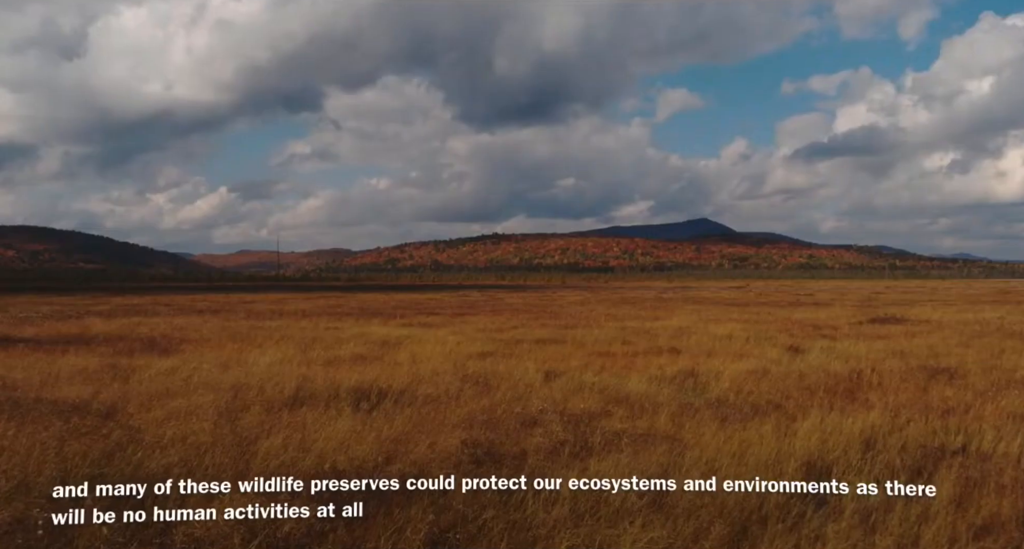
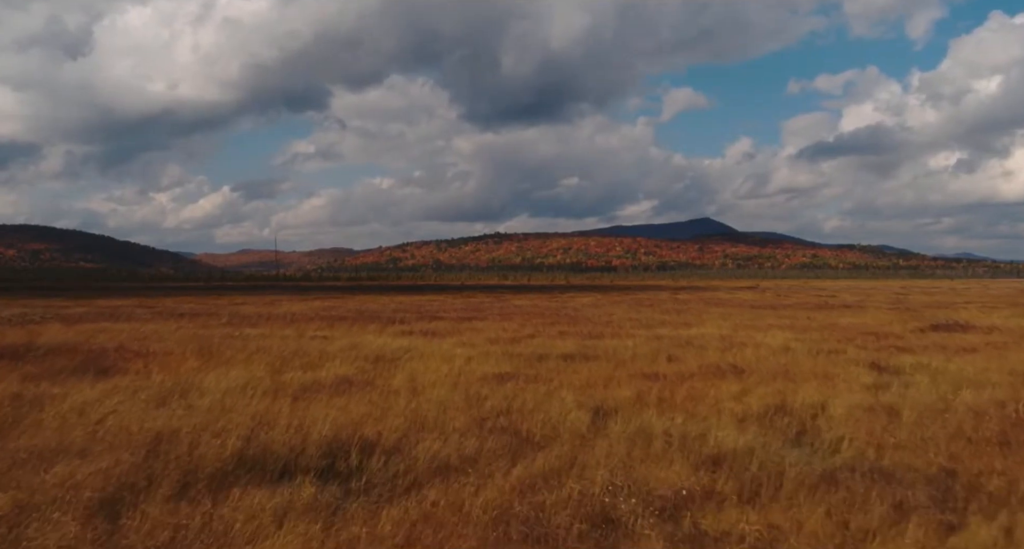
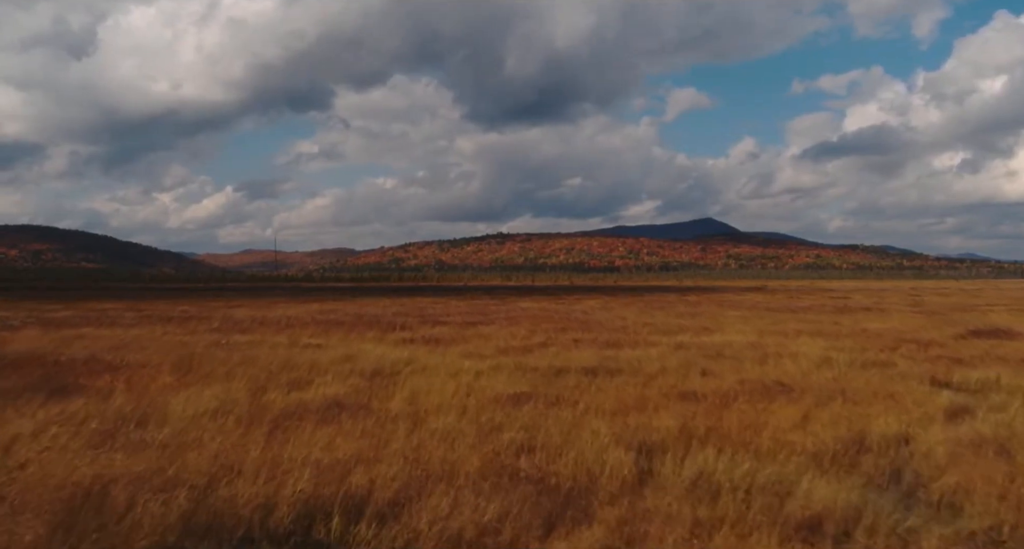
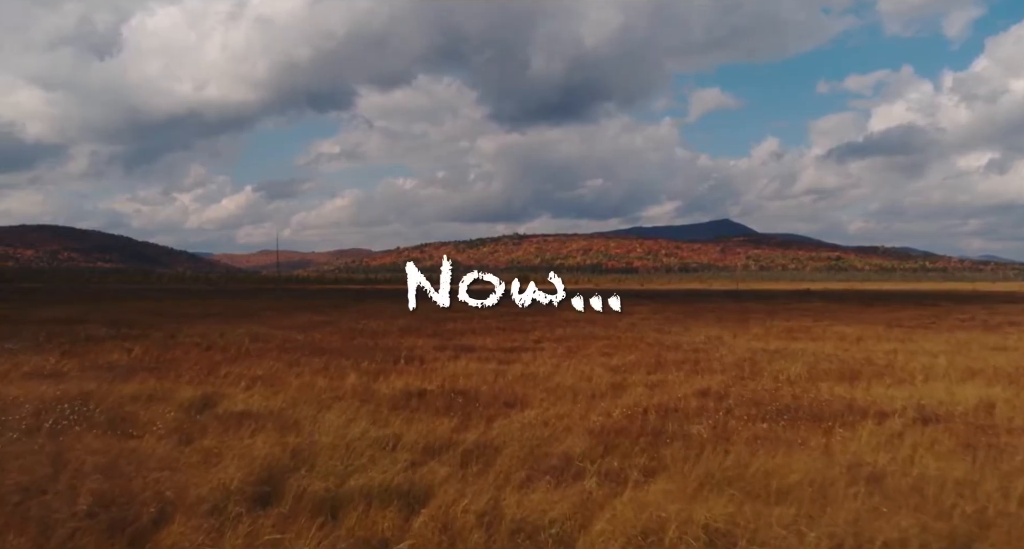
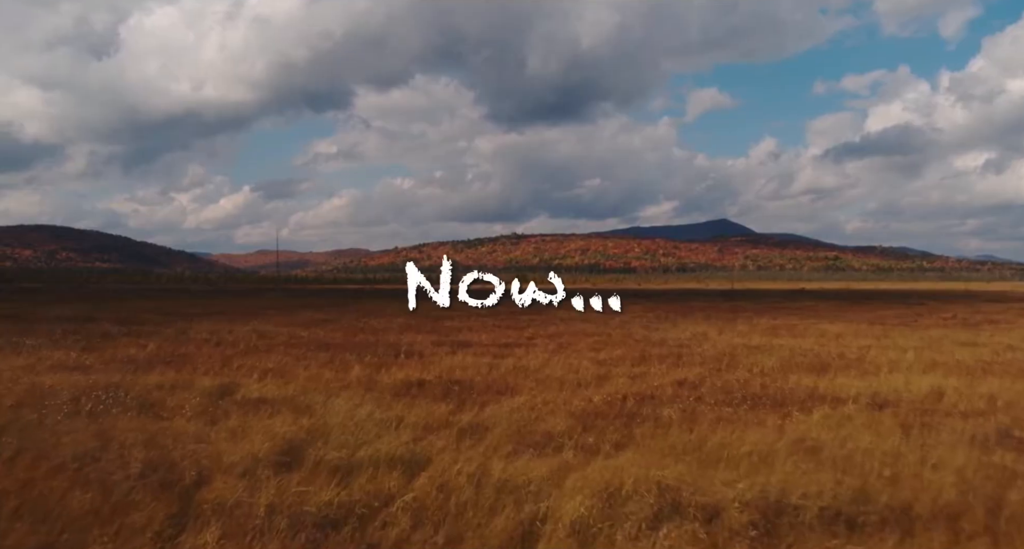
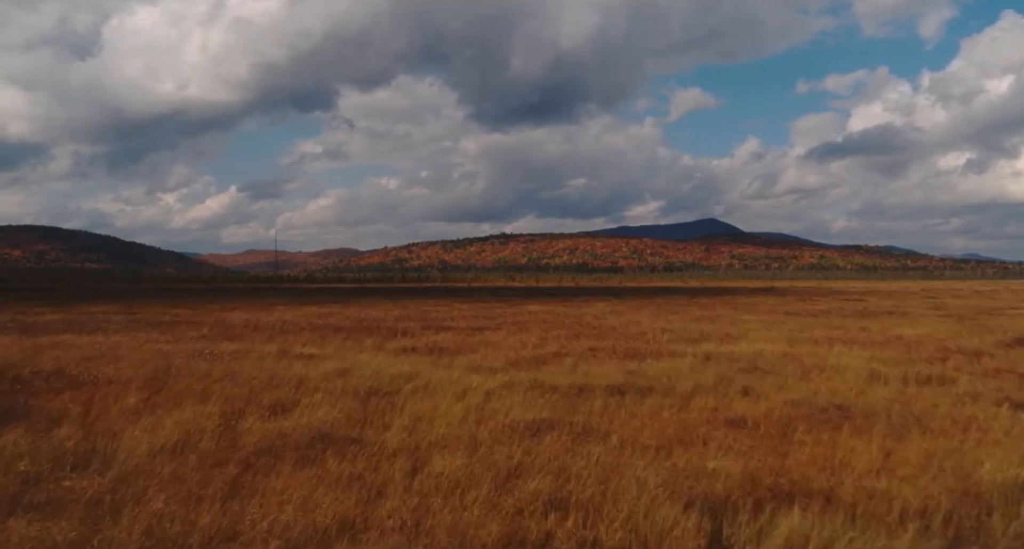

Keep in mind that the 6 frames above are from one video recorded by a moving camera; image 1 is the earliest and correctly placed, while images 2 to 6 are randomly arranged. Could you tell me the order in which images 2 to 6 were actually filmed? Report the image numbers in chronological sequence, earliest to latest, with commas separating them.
2, 3, 6, 5, 4
